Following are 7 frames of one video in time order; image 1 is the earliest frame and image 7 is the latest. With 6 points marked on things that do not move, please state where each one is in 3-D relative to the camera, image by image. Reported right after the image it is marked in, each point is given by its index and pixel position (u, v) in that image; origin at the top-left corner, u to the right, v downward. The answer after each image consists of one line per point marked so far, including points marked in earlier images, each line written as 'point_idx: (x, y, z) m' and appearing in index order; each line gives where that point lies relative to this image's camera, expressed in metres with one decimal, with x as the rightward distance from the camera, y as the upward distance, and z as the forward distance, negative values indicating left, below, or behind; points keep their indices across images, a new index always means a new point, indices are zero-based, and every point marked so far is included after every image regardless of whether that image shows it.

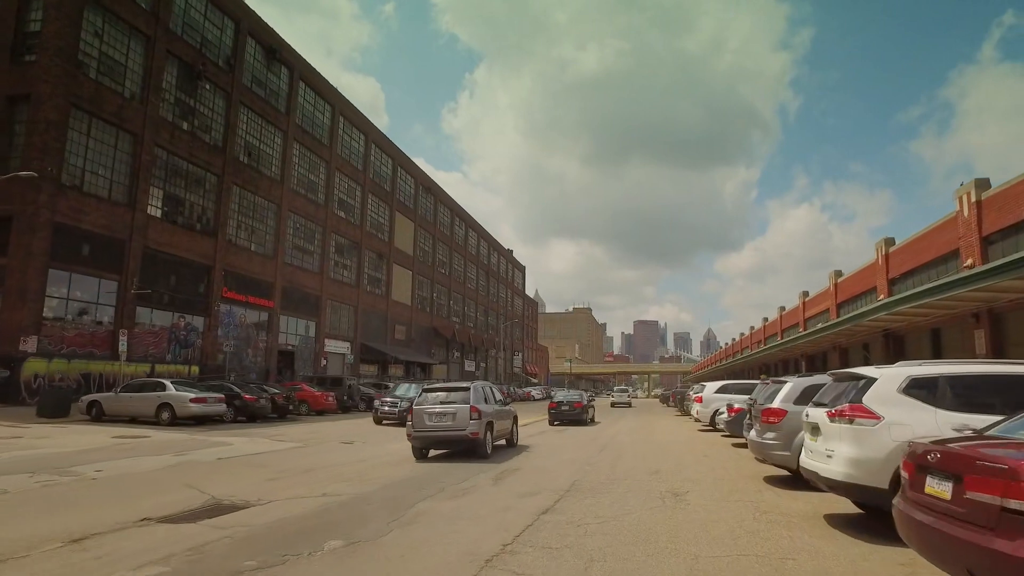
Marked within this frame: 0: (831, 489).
0: (+3.2, -2.0, +6.5) m
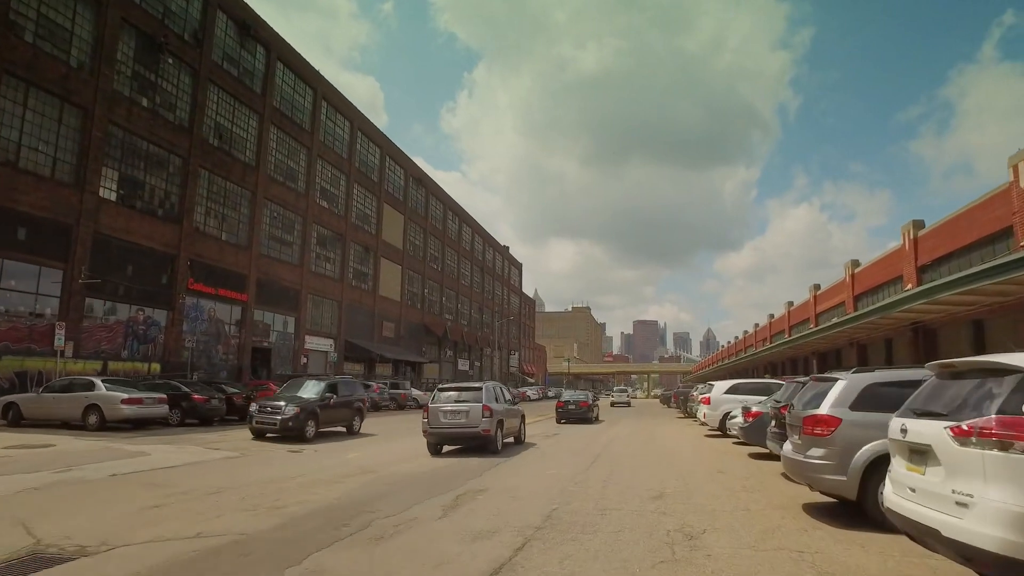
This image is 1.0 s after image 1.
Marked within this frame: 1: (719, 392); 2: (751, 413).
0: (+2.6, -1.6, +3.9) m
1: (+6.1, -3.1, +19.6) m
2: (+4.9, -2.6, +13.6) m
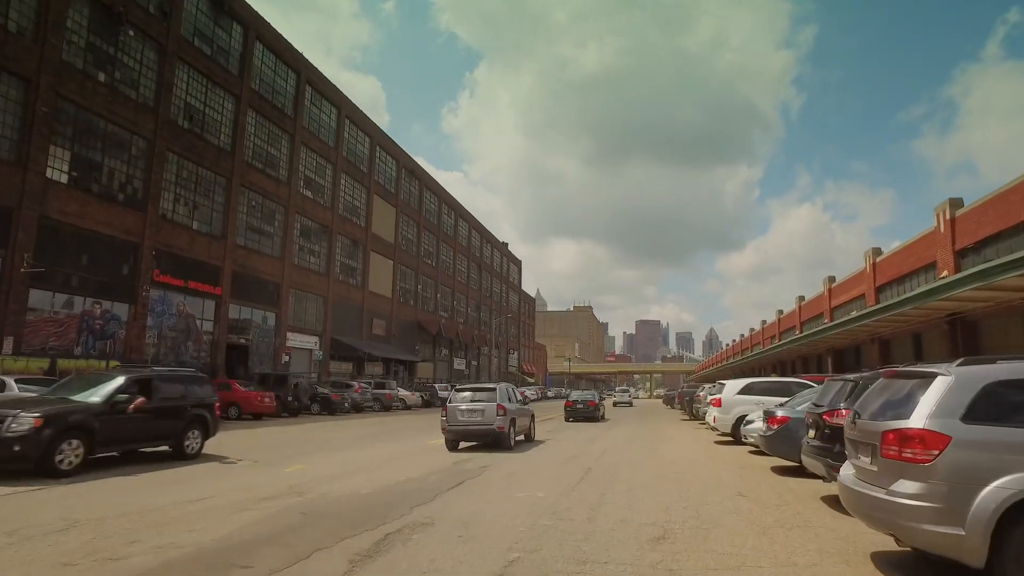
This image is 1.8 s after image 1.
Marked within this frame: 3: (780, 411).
0: (+2.1, -1.2, +1.3) m
1: (+5.6, -2.7, +17.1) m
2: (+4.4, -2.2, +11.1) m
3: (+4.5, -2.1, +11.1) m
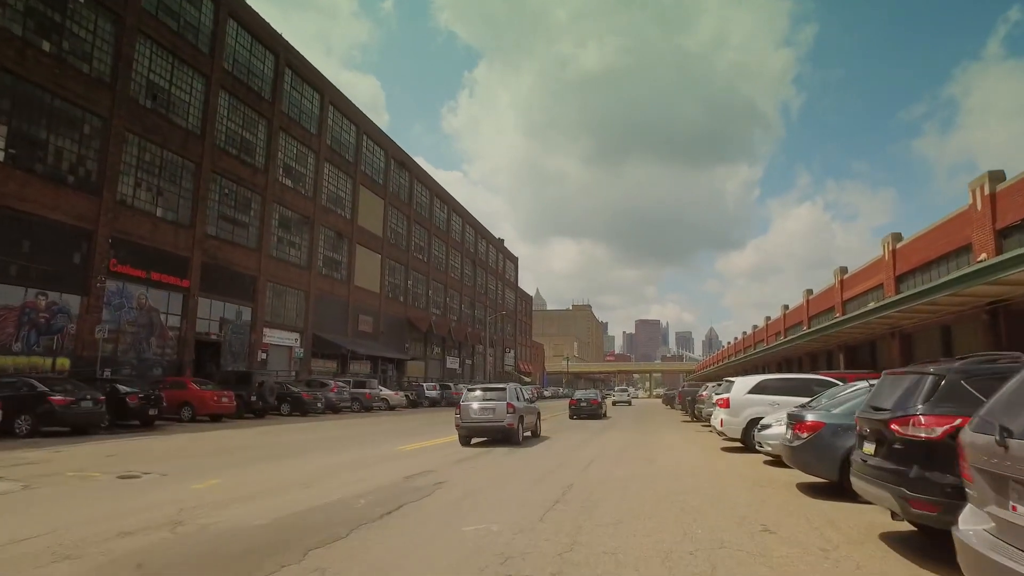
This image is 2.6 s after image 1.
0: (+1.5, -0.8, -1.1) m
1: (+5.0, -2.3, +14.6) m
2: (+3.8, -1.8, +8.7) m
3: (+3.9, -1.7, +8.7) m
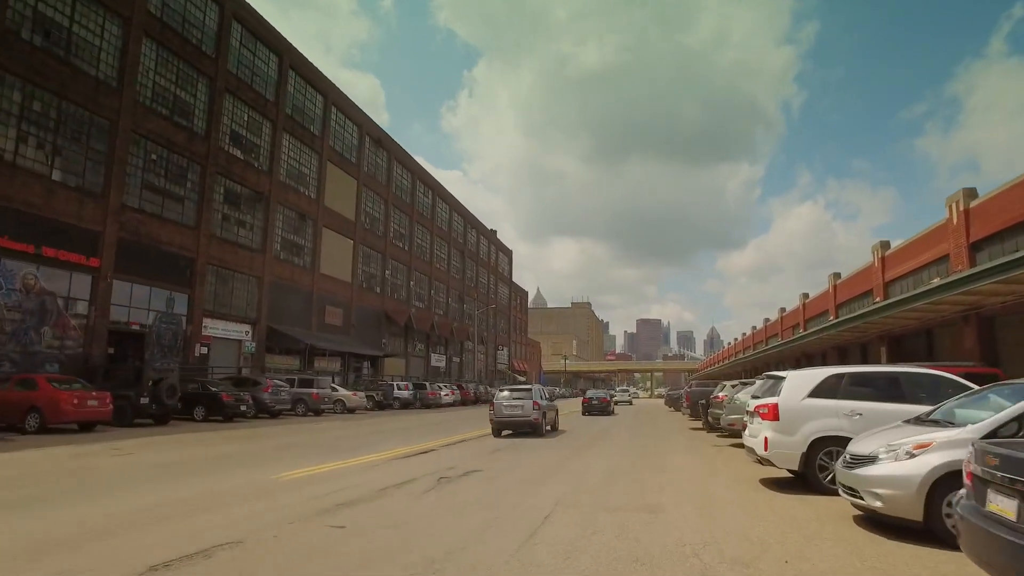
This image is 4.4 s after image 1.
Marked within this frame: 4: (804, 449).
0: (+0.3, 0.0, -6.7) m
1: (+3.9, -1.5, +9.1) m
2: (+2.7, -0.9, +3.1) m
3: (+2.7, -0.8, +3.1) m
4: (+4.0, -2.2, +9.0) m
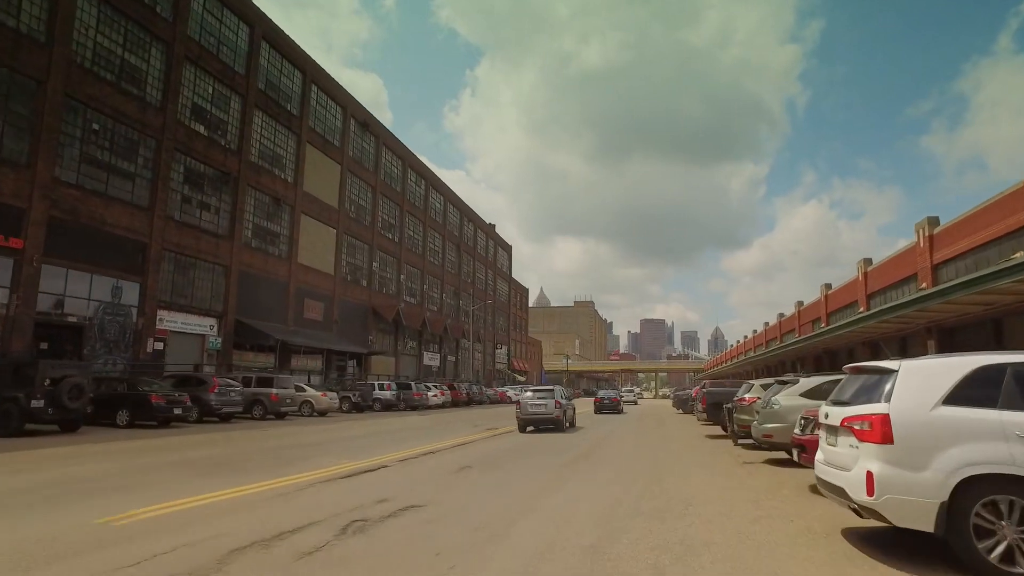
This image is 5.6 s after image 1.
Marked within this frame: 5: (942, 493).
0: (-0.4, +0.6, -10.4) m
1: (+3.3, -0.9, +5.3) m
2: (+2.0, -0.4, -0.7) m
3: (+2.1, -0.3, -0.7) m
4: (+3.4, -1.6, +5.2) m
5: (+3.3, -1.5, +5.1) m
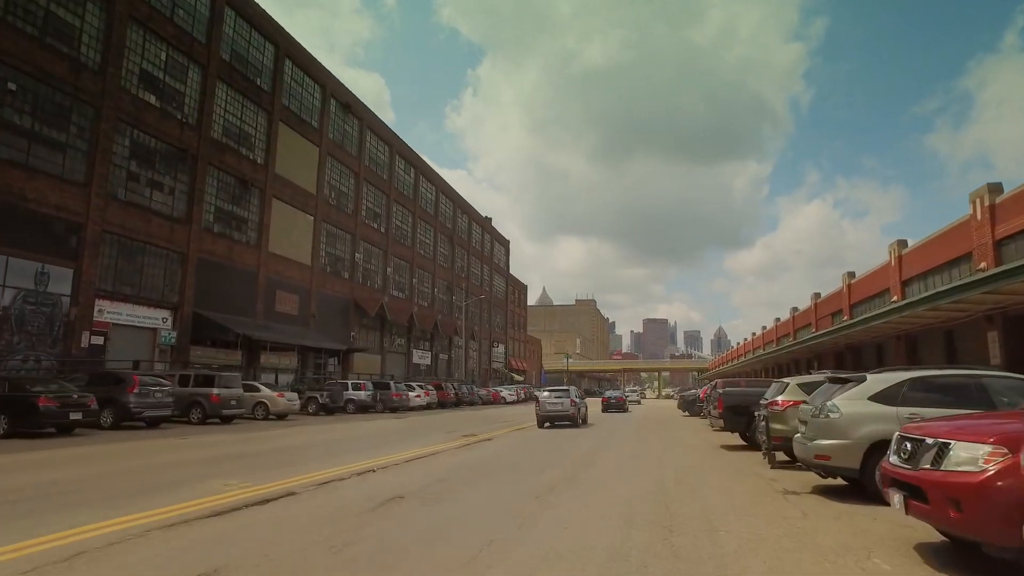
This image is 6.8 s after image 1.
0: (-1.2, +1.2, -14.2) m
1: (+2.5, -0.3, +1.5) m
2: (+1.2, +0.2, -4.4) m
3: (+1.3, +0.3, -4.4) m
4: (+2.6, -1.0, +1.4) m
5: (+2.6, -1.0, +1.3) m
